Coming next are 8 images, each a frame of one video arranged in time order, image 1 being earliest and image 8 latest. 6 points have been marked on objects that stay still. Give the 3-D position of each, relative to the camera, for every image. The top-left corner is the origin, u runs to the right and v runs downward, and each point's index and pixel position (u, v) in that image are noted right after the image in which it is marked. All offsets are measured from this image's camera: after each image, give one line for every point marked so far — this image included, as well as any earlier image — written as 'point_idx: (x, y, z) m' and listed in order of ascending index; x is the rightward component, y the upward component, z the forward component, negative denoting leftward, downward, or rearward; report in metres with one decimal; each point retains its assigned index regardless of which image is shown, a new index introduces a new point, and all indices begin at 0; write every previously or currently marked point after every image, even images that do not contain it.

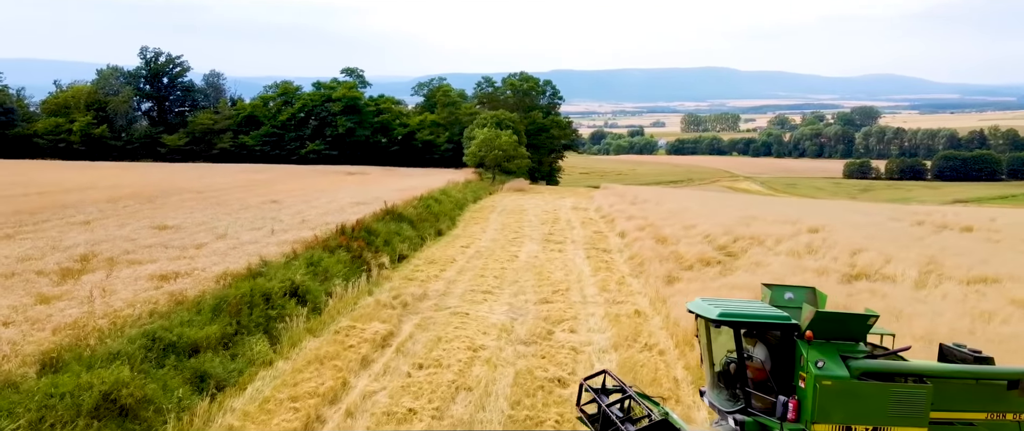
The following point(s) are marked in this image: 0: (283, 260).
0: (-3.9, -0.8, +12.3) m
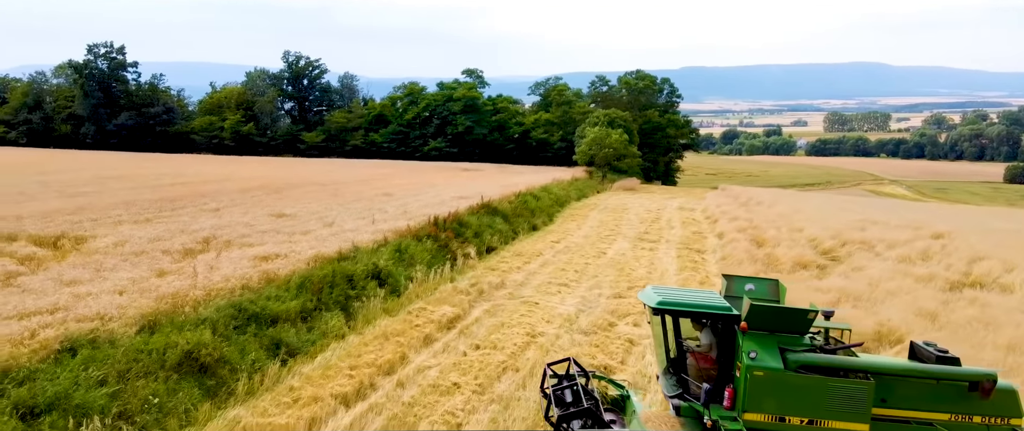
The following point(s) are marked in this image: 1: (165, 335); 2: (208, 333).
0: (-2.6, -0.6, +13.2) m
1: (-3.5, -1.2, +7.2) m
2: (-3.2, -1.2, +7.5) m
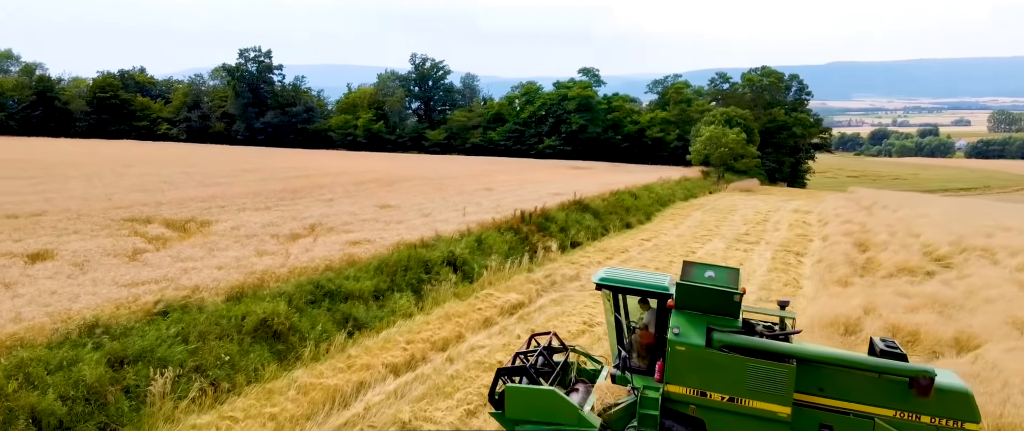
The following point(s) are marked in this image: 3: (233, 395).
0: (-1.1, -0.4, +13.9) m
1: (-3.0, -1.0, +8.1) m
2: (-2.7, -1.1, +8.4) m
3: (-2.6, -1.6, +6.6) m
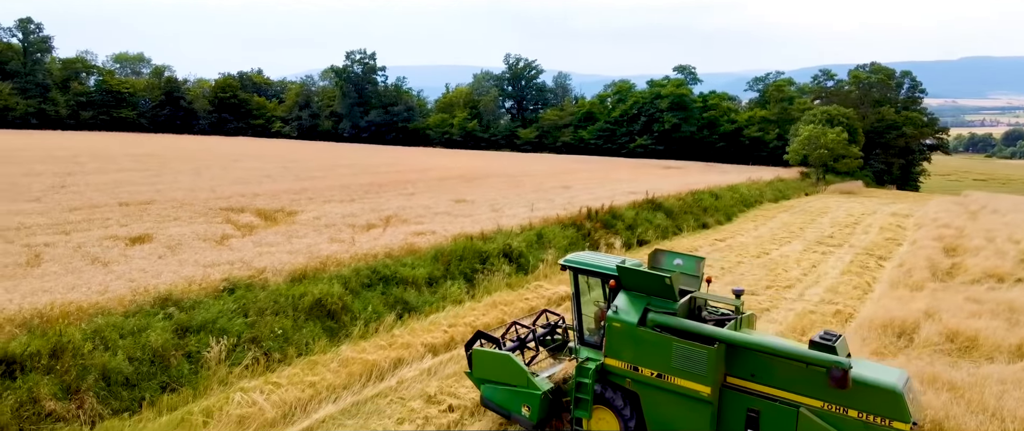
0: (+0.1, -0.3, +14.3) m
1: (-2.6, -0.9, +8.9) m
2: (-2.2, -0.9, +9.0) m
3: (-2.3, -1.5, +7.3) m
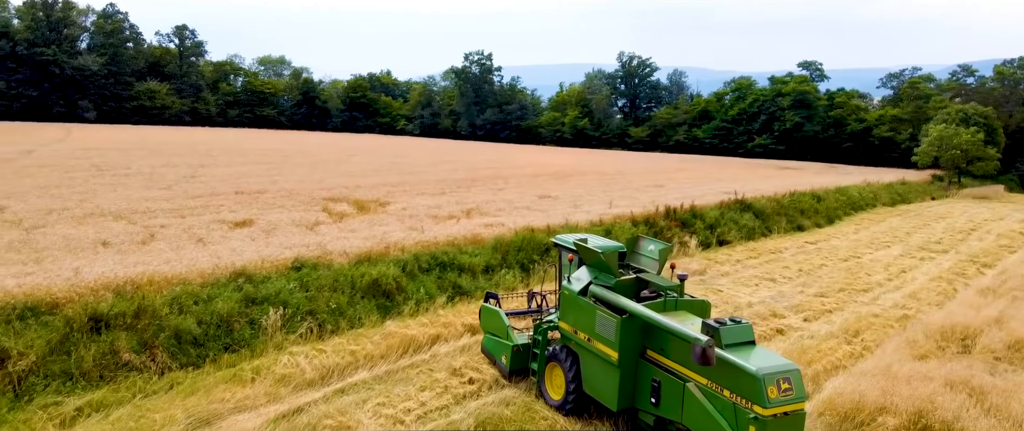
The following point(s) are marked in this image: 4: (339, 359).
0: (+1.5, -0.2, +14.6) m
1: (-2.0, -0.7, +9.7) m
2: (-1.6, -0.7, +9.8) m
3: (-2.0, -1.3, +8.1) m
4: (-1.8, -1.5, +7.3) m
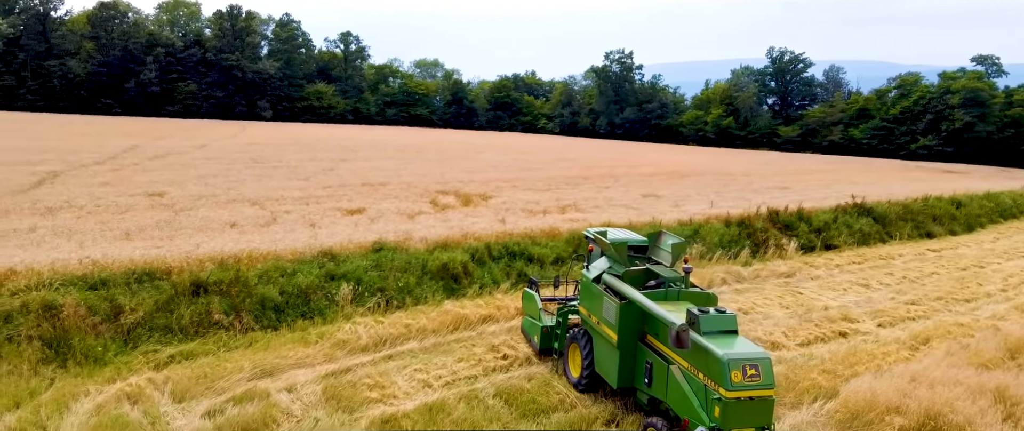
0: (+3.3, -0.2, +14.7) m
1: (-1.1, -0.6, +10.5) m
2: (-0.7, -0.6, +10.6) m
3: (-1.5, -1.2, +9.0) m
4: (-1.4, -1.3, +8.2) m
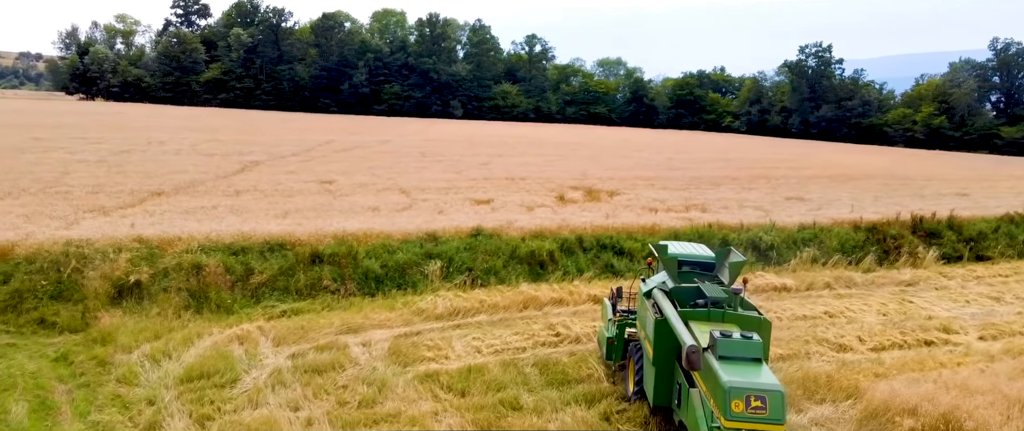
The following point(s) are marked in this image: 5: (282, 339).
0: (+5.6, -0.2, +14.4) m
1: (+0.3, -0.4, +11.4) m
2: (+0.7, -0.5, +11.4) m
3: (-0.4, -1.0, +10.0) m
4: (-0.6, -1.2, +9.2) m
5: (-2.6, -1.4, +8.0) m
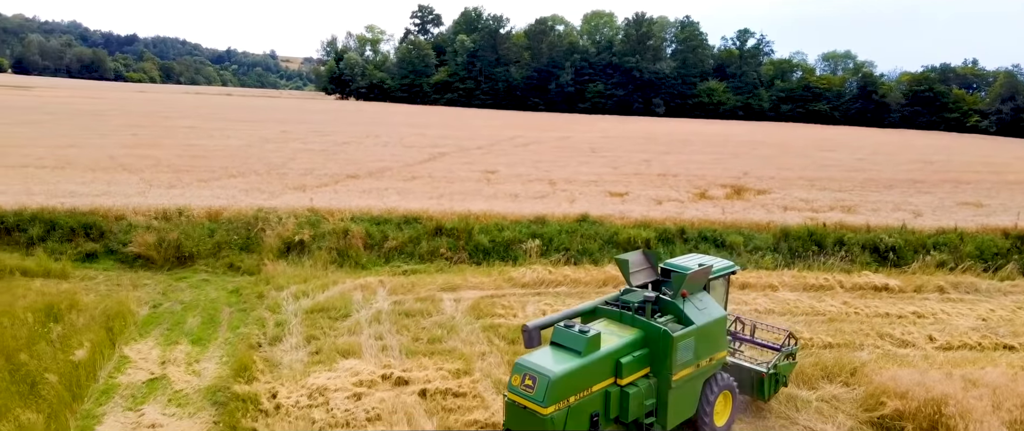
0: (+8.0, -0.3, +13.8) m
1: (+2.1, -0.2, +12.4) m
2: (+2.5, -0.3, +12.2) m
3: (+1.0, -0.8, +11.3) m
4: (+0.6, -0.9, +10.6) m
5: (-1.7, -1.0, +9.9) m
